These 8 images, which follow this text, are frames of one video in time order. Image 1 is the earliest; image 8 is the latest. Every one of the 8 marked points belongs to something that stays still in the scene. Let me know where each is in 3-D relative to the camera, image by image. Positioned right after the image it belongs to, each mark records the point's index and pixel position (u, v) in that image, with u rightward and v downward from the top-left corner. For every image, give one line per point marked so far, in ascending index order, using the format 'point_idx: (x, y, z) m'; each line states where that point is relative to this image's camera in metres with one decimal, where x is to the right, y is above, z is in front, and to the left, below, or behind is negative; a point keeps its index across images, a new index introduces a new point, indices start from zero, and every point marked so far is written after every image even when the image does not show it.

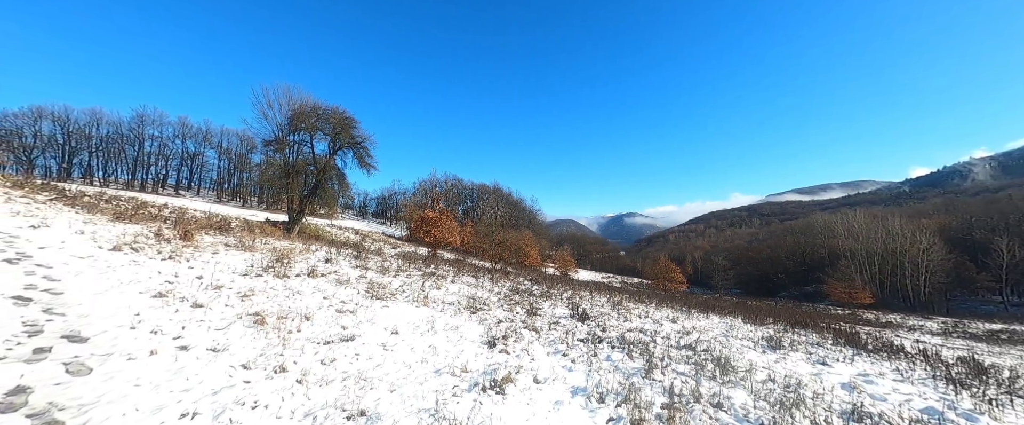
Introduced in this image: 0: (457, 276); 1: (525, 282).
0: (-1.9, -2.2, +13.2) m
1: (+0.5, -2.8, +15.1) m
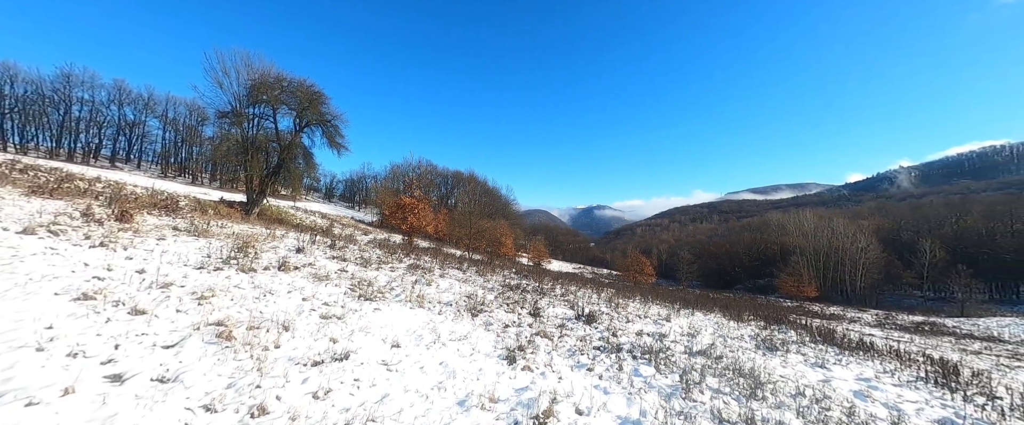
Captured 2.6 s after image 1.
0: (-2.3, -1.8, +12.3) m
1: (-0.1, -2.4, +14.4) m
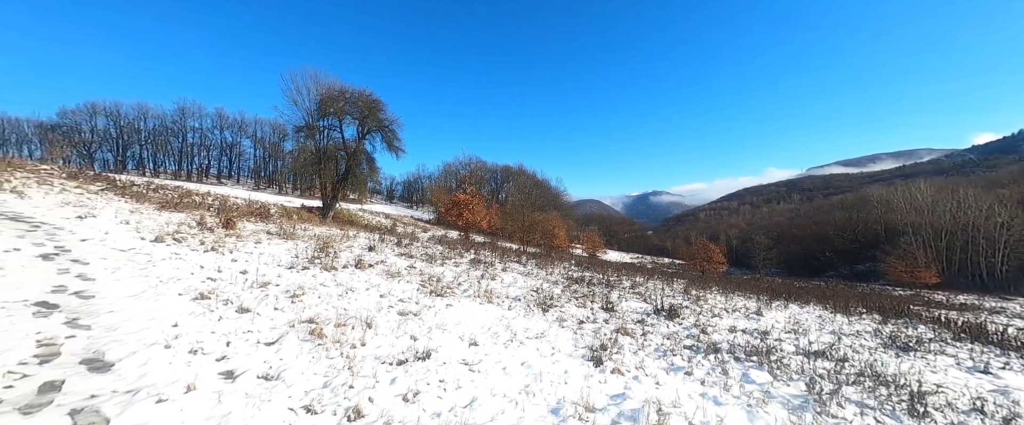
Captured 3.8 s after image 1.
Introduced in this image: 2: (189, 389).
0: (-0.1, -1.6, +12.2) m
1: (+2.4, -2.1, +14.0) m
2: (-2.5, -1.4, +2.9) m
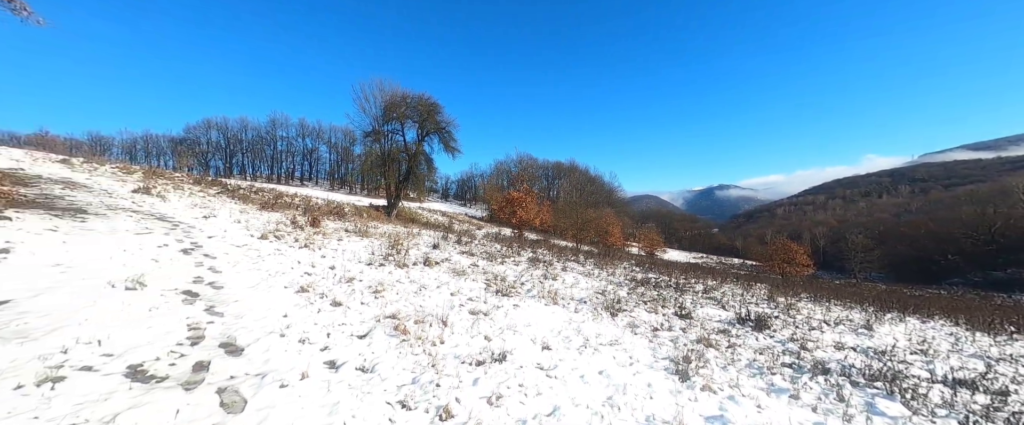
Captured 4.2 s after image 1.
0: (+1.8, -1.6, +12.2) m
1: (+4.5, -2.0, +13.6) m
2: (-1.8, -1.4, +3.3) m
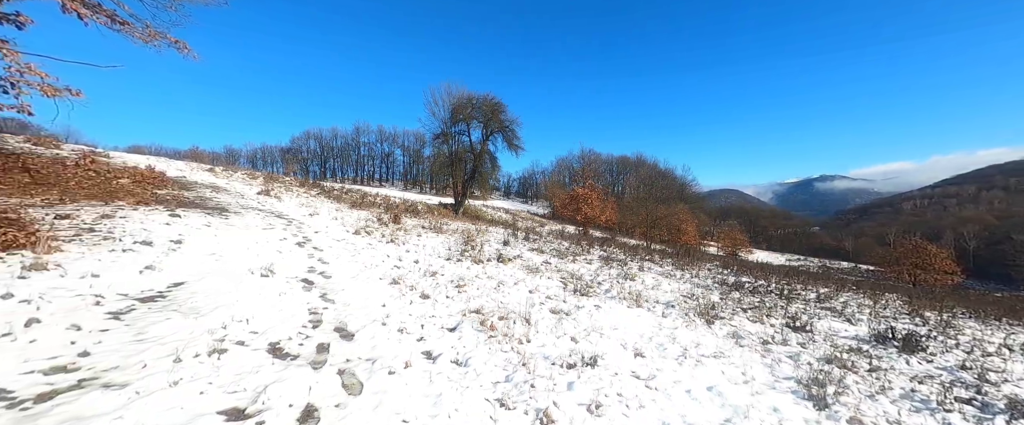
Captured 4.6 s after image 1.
0: (+4.0, -1.5, +11.6) m
1: (+6.9, -1.9, +12.6) m
2: (-1.0, -1.4, +3.4) m
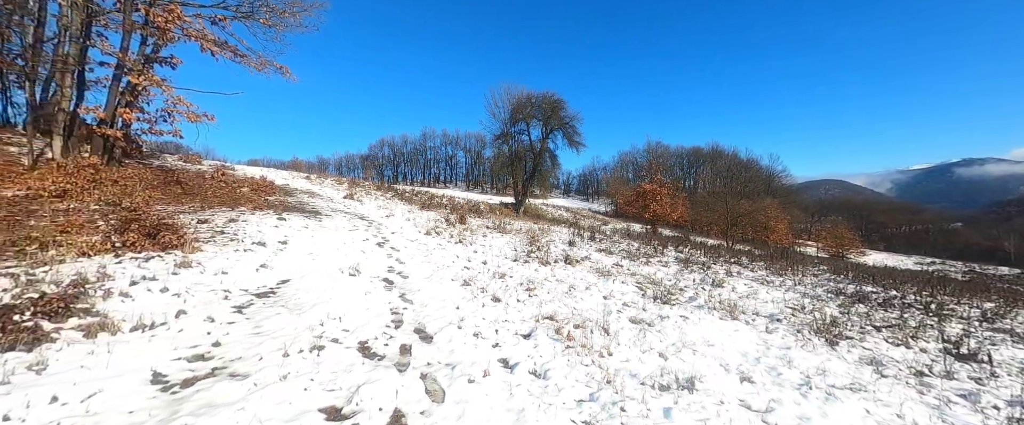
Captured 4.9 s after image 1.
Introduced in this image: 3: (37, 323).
0: (+6.0, -1.5, +10.3) m
1: (+9.1, -1.8, +10.8) m
2: (-0.3, -1.5, +3.0) m
3: (-7.0, -1.7, +5.8) m
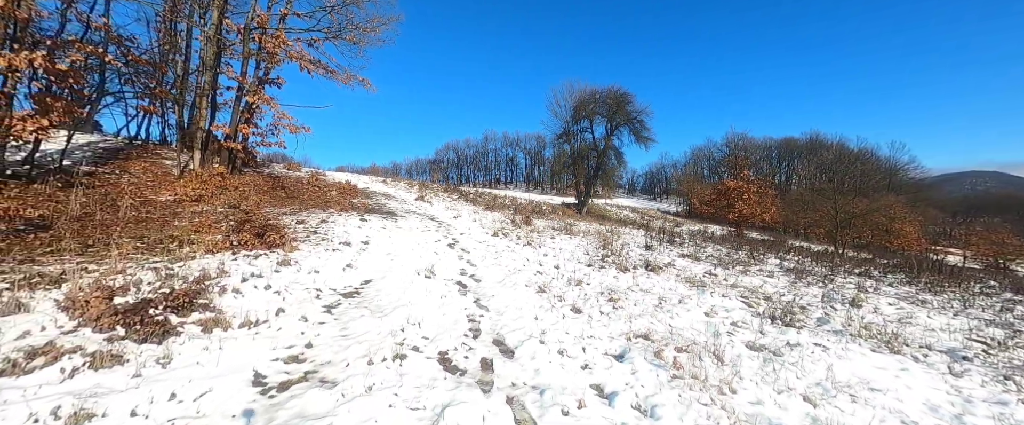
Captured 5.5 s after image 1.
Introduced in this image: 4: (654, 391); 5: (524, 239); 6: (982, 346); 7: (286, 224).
0: (+7.9, -1.5, +8.4) m
1: (+11.0, -1.9, +8.3) m
2: (+0.6, -1.5, +2.2) m
3: (-5.6, -1.7, +6.1) m
4: (+1.2, -1.4, +3.0) m
5: (+0.6, -1.2, +17.5) m
6: (+6.3, -1.6, +5.1) m
7: (-9.2, -0.4, +15.1) m
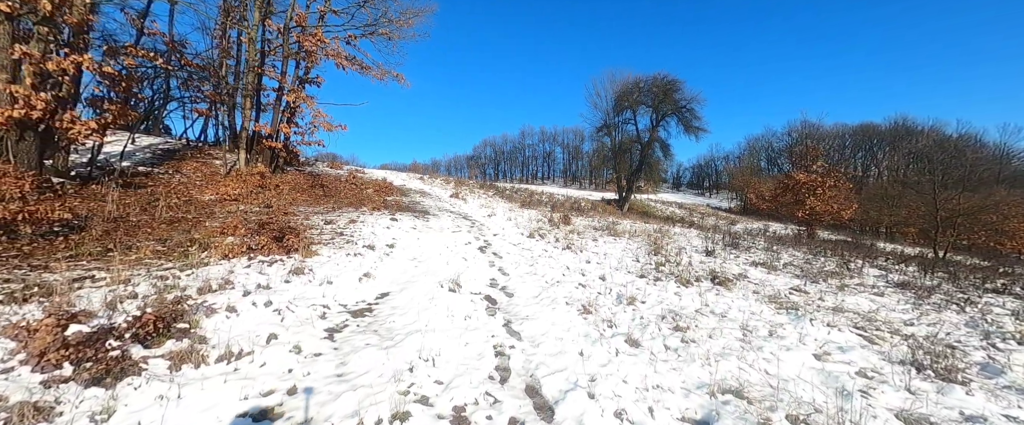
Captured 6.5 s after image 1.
0: (+8.6, -1.6, +5.9) m
1: (+11.7, -1.9, +5.5) m
2: (+0.6, -1.7, +0.5) m
3: (-5.1, -1.8, +5.0) m
4: (+1.3, -1.5, +1.2) m
5: (+2.2, -1.2, +15.7) m
6: (+6.7, -1.7, +2.8) m
7: (-7.8, -0.5, +14.3) m
